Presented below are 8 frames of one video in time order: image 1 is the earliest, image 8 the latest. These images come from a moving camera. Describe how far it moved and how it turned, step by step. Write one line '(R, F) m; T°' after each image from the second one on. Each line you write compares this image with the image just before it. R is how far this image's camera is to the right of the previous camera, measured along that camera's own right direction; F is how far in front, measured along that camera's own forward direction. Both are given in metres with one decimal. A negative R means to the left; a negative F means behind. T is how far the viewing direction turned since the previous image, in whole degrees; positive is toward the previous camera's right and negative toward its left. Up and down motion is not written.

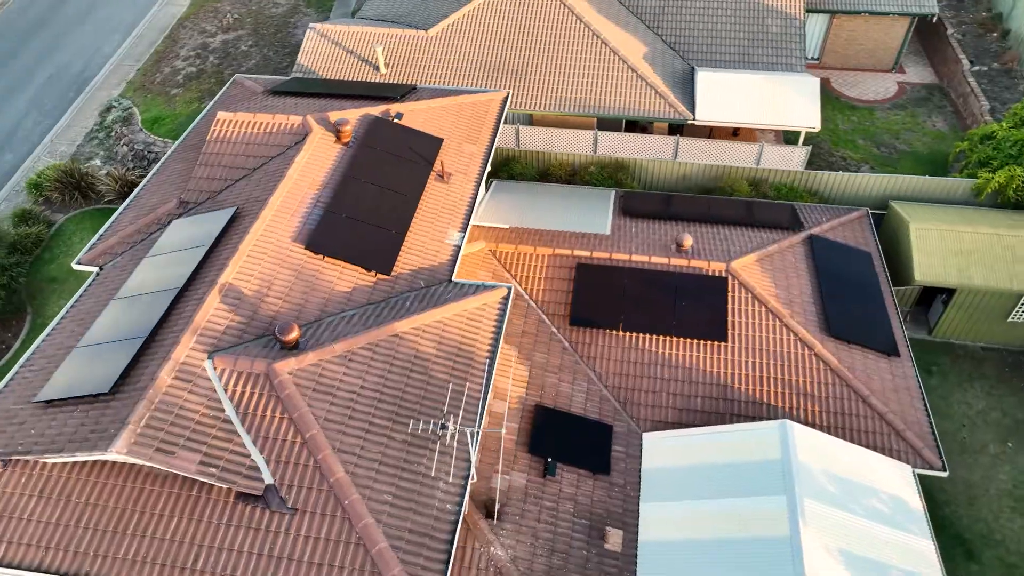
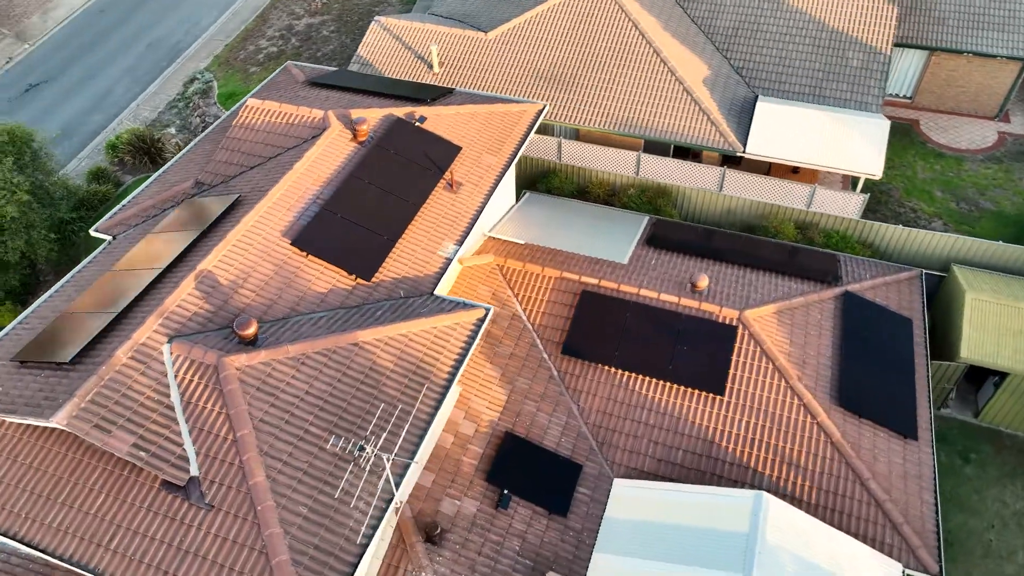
(+2.9, +0.8) m; -7°
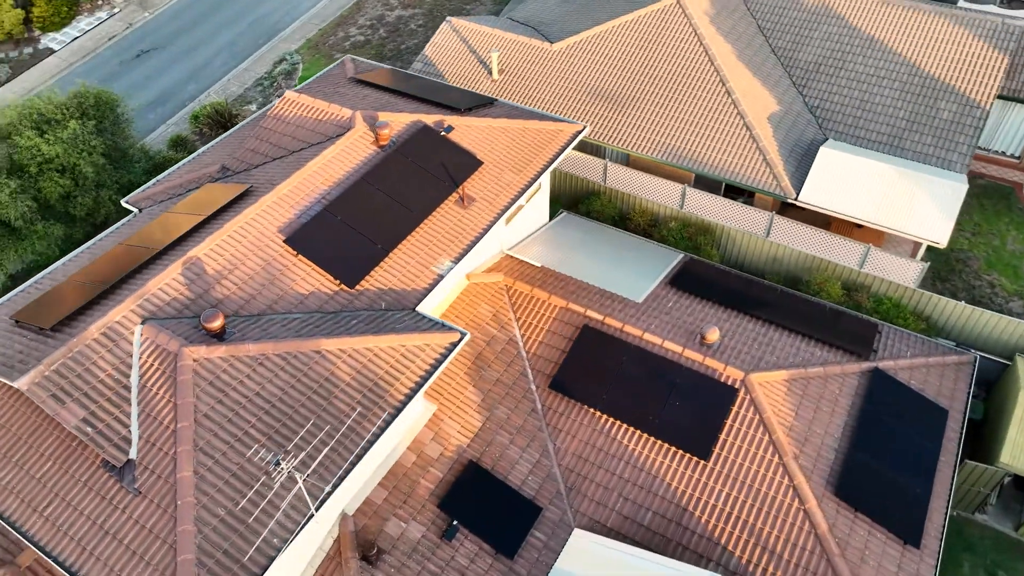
(+3.0, +0.8) m; -8°
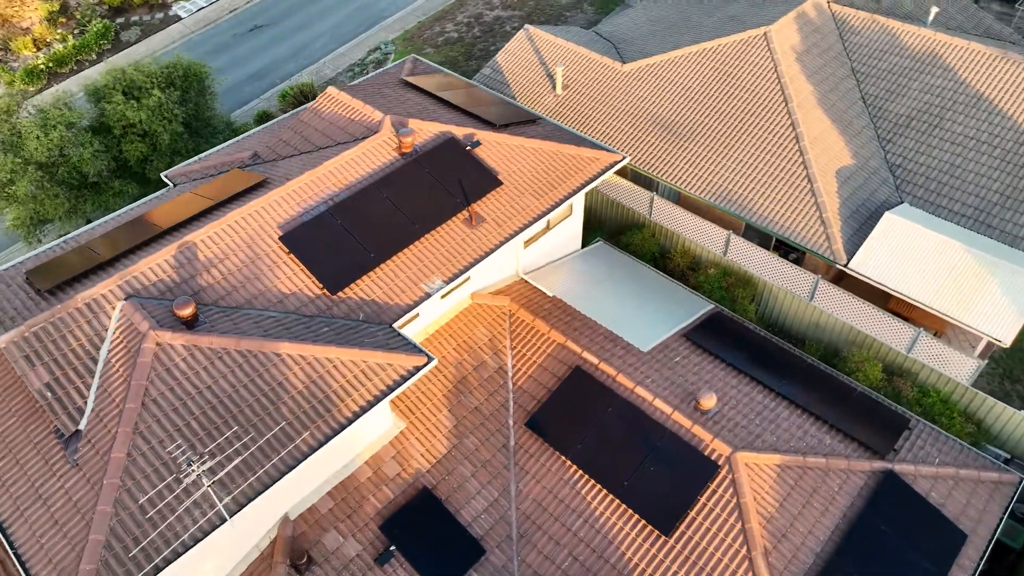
(+3.2, +1.0) m; -9°
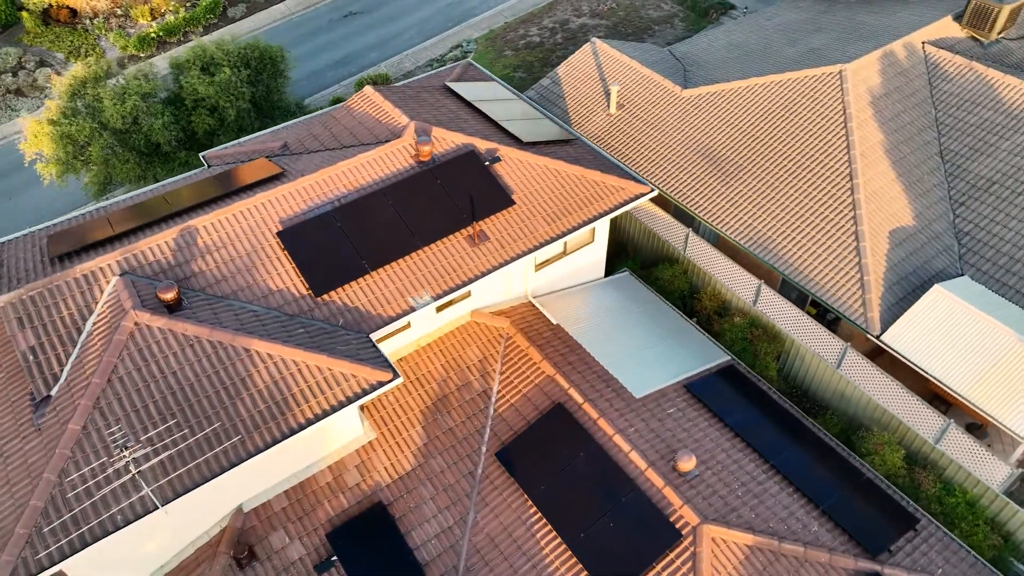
(+2.8, +0.8) m; -8°
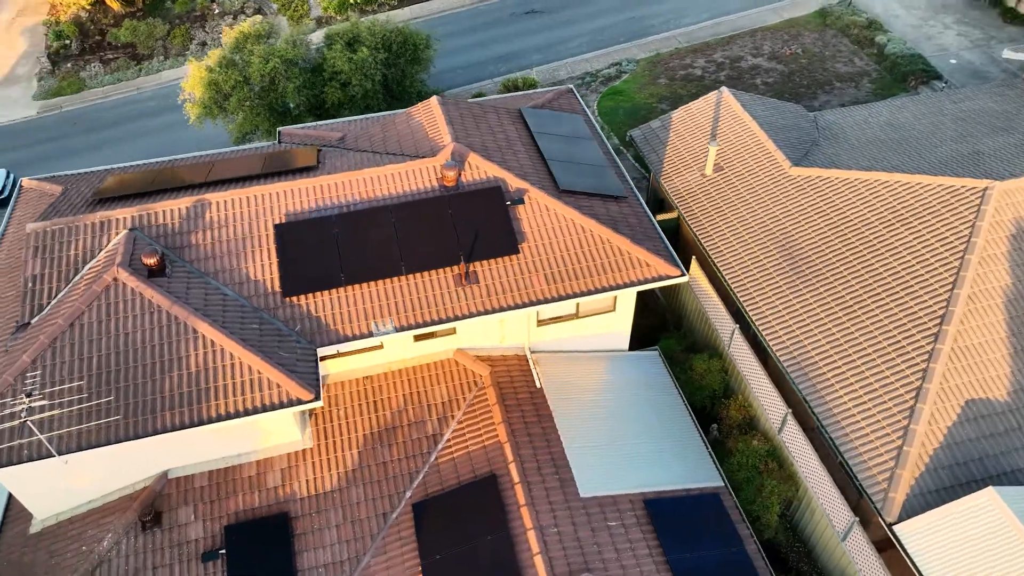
(+5.3, +2.1) m; -15°
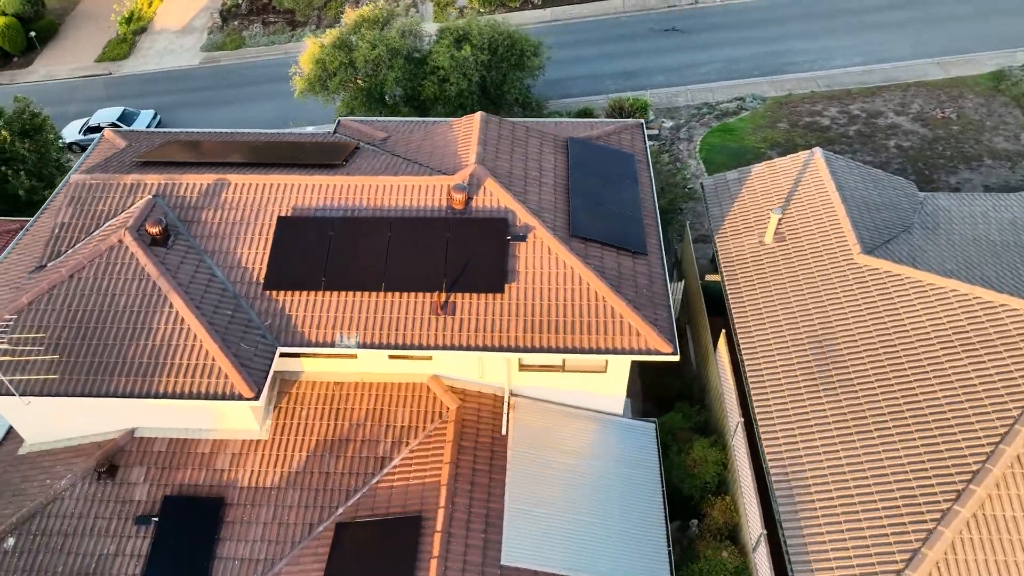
(+4.1, +1.5) m; -12°
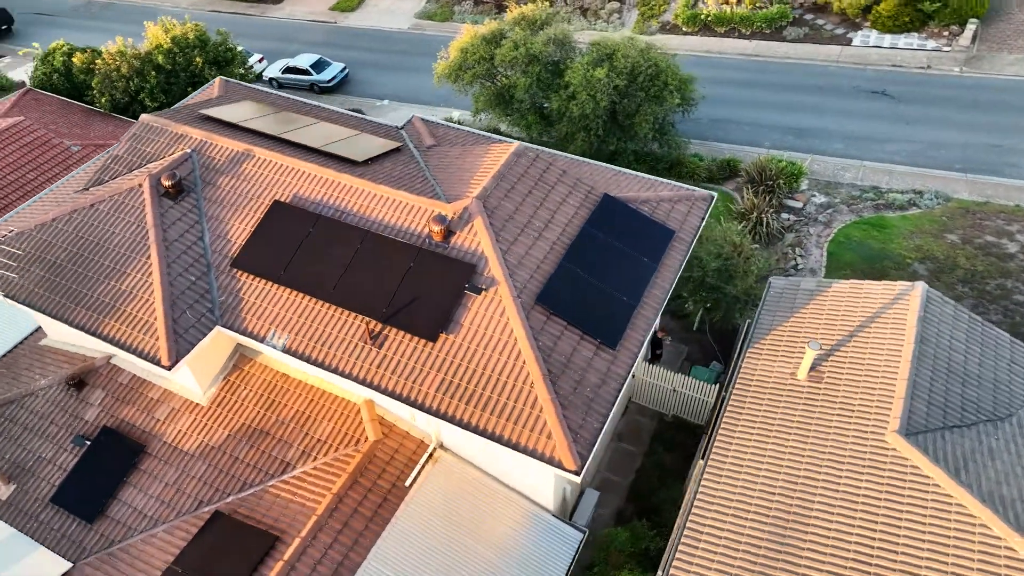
(+6.0, +2.7) m; -16°
